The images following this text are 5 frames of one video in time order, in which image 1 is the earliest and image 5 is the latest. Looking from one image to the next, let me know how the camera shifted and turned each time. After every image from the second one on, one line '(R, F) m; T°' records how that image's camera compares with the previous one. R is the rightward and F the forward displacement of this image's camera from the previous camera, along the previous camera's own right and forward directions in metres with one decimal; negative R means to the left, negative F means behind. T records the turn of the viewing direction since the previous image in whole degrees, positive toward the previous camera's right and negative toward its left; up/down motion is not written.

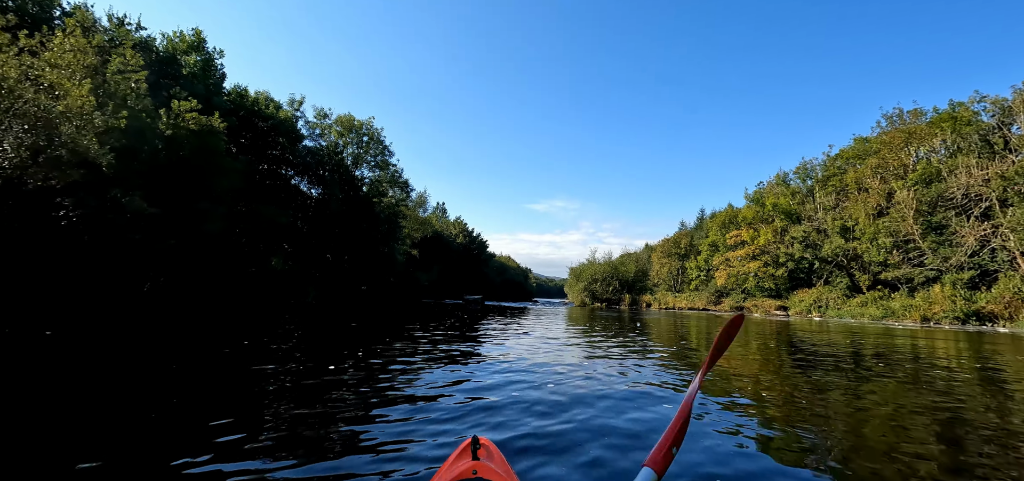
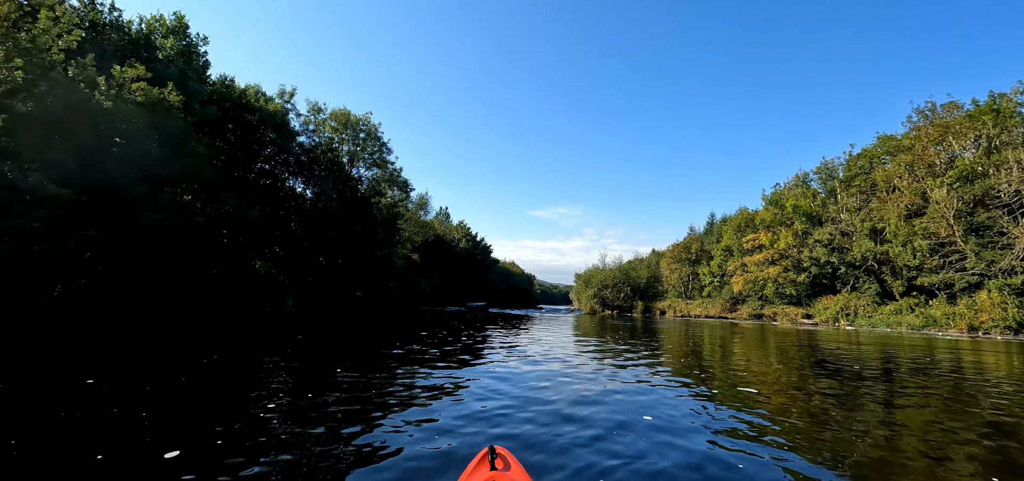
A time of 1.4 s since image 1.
(-0.1, +1.9) m; -1°
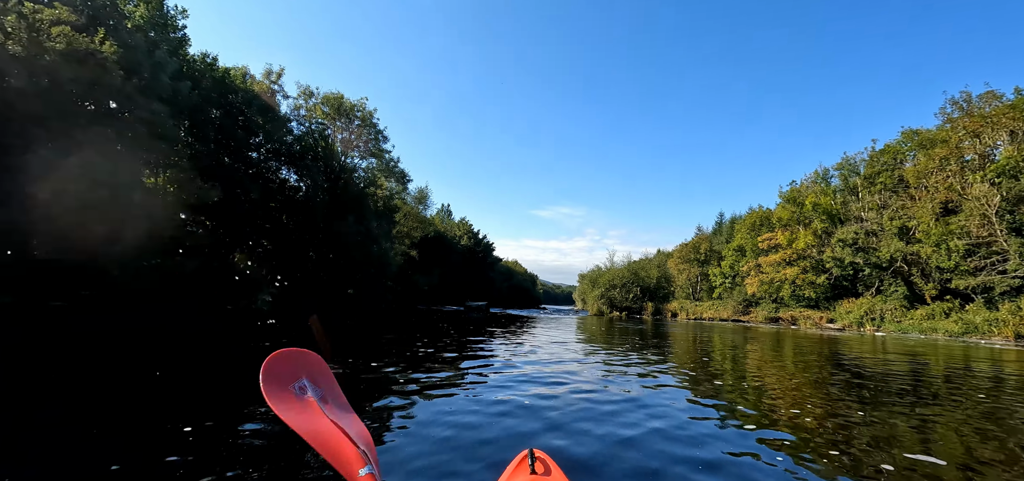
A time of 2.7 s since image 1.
(-0.1, +1.7) m; 0°
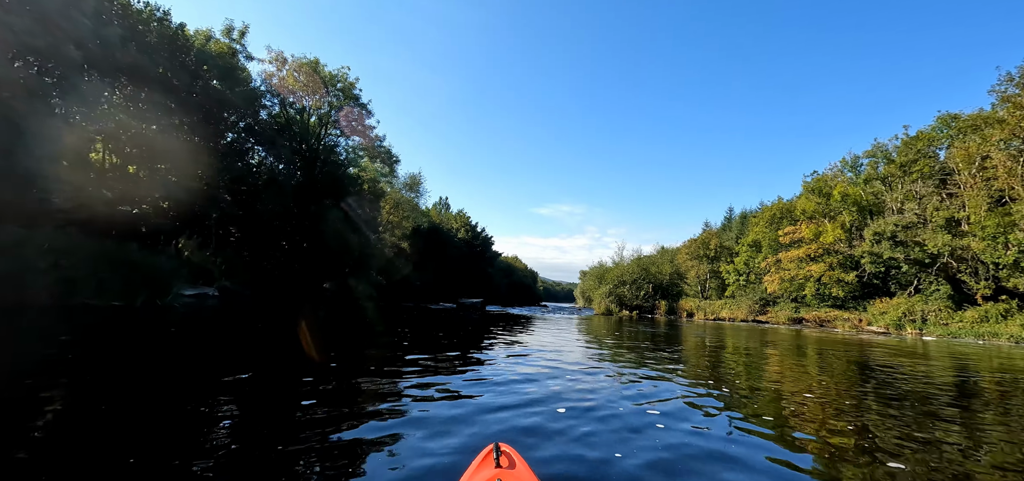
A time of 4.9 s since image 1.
(0.0, +2.9) m; 0°
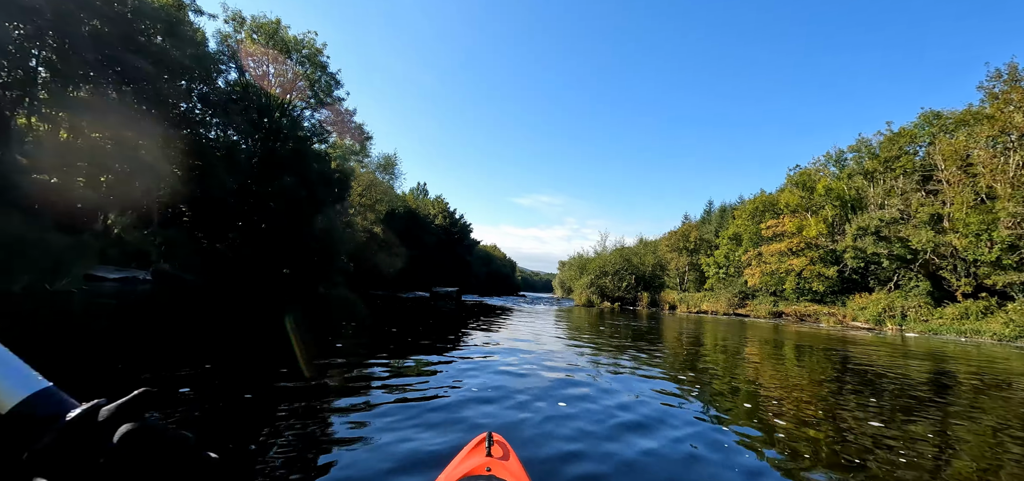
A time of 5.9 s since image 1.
(0.0, +1.3) m; +3°
